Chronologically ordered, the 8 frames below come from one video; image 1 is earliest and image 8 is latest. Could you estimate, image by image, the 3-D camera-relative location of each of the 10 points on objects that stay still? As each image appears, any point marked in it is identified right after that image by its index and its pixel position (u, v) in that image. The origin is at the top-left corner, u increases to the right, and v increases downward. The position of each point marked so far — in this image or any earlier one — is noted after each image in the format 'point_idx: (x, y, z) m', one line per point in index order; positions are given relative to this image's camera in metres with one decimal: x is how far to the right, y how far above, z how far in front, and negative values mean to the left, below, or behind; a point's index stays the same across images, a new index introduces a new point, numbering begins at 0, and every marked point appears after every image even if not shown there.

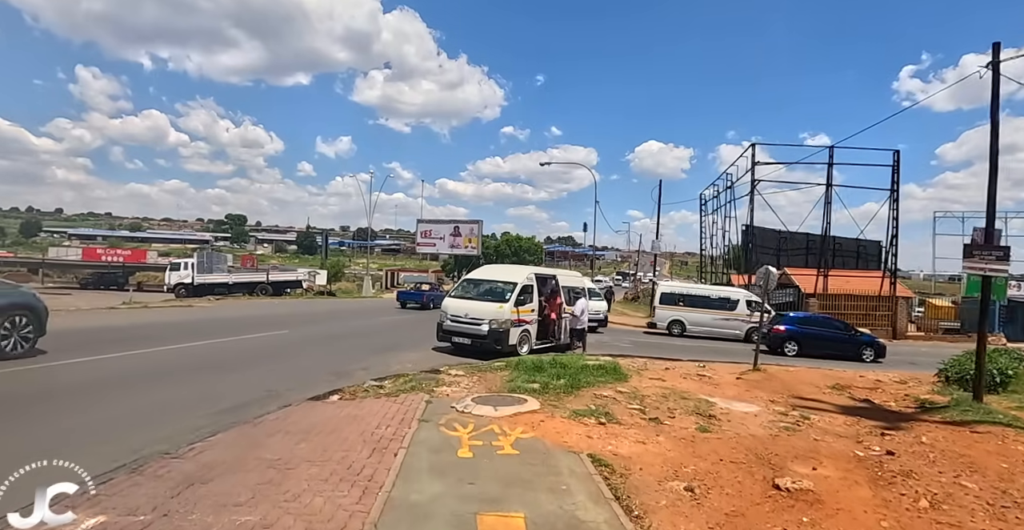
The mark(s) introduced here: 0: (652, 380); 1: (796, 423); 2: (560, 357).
0: (+3.0, -2.5, +11.4) m
1: (+4.8, -2.6, +8.9) m
2: (+1.0, -1.9, +11.0) m
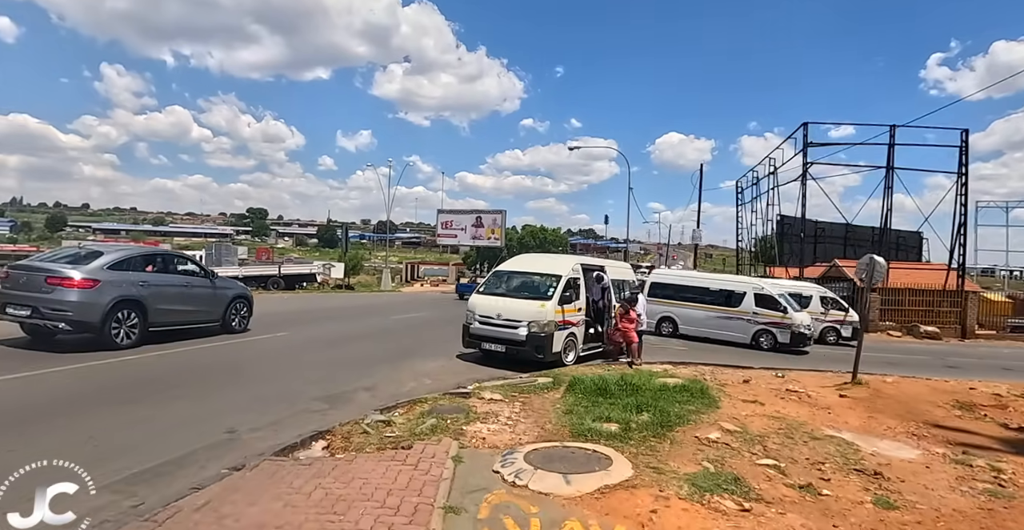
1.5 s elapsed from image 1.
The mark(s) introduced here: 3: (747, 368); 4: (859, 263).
0: (+3.8, -2.3, +8.6) m
1: (+5.5, -2.4, +6.0) m
2: (+1.8, -1.7, +8.3) m
3: (+6.1, -2.7, +13.8) m
4: (+8.1, 0.0, +12.4) m
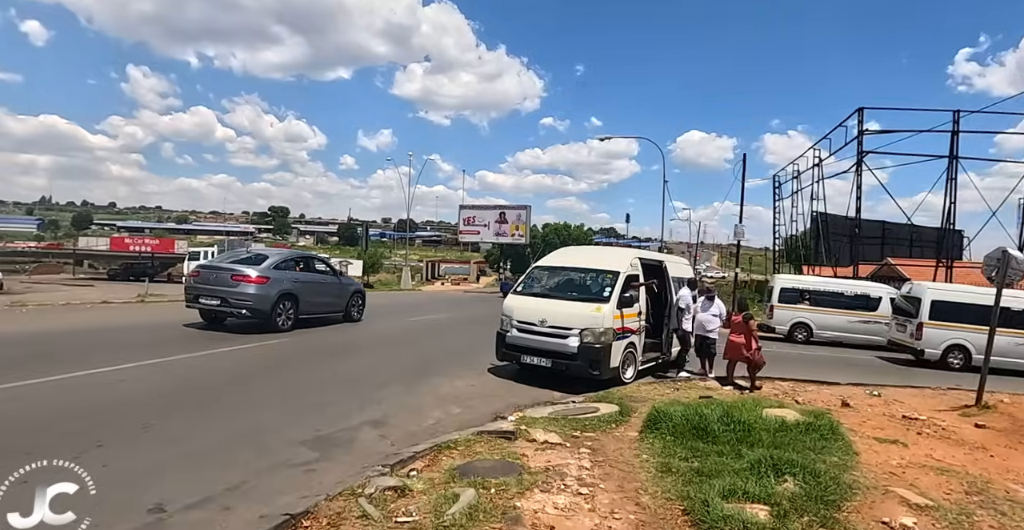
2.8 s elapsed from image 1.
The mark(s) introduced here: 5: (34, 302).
0: (+4.5, -2.2, +6.3) m
1: (+6.1, -2.4, +3.7) m
2: (+2.5, -1.6, +6.1) m
3: (+7.0, -2.6, +11.5) m
4: (+8.9, +0.1, +10.0) m
5: (-17.9, -1.4, +20.0) m
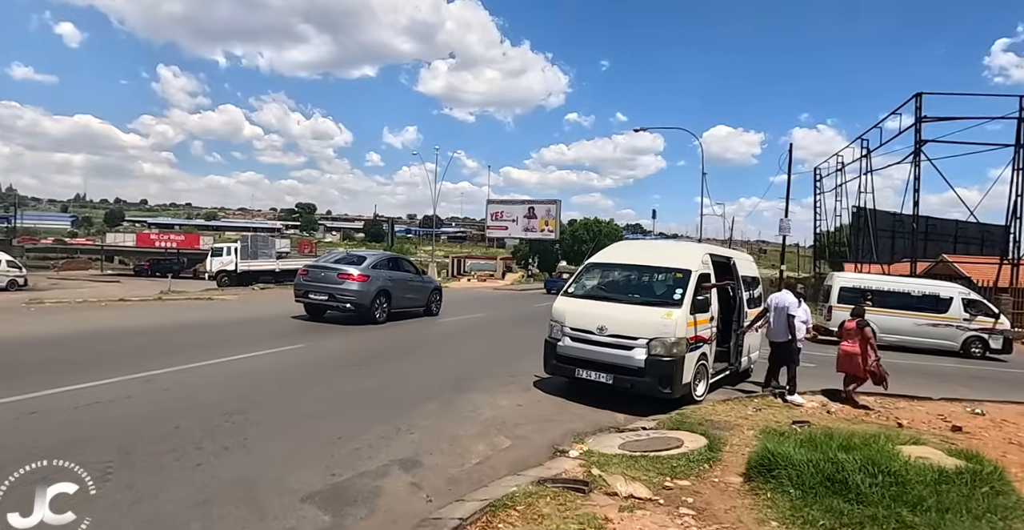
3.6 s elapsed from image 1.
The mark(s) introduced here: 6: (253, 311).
0: (+5.1, -2.1, +4.8) m
1: (+6.5, -2.4, +2.2) m
2: (+3.1, -1.6, +4.7) m
3: (+7.8, -2.6, +9.9) m
4: (+9.6, +0.2, +8.2) m
5: (-16.7, -1.2, +19.4) m
6: (-8.9, -1.6, +18.2) m
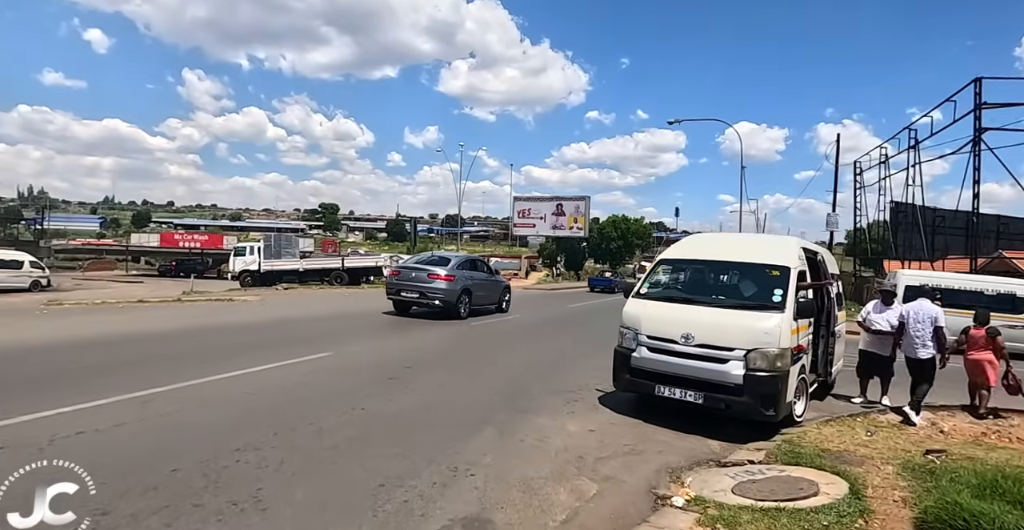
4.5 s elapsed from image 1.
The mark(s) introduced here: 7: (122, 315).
0: (+5.7, -2.1, +3.5) m
1: (+7.1, -2.3, +0.8) m
2: (+3.7, -1.5, +3.5) m
3: (+8.6, -2.5, +8.4) m
4: (+10.4, +0.3, +6.7) m
5: (-15.5, -1.2, +18.9) m
6: (-7.8, -1.6, +17.4) m
7: (-11.6, -1.5, +15.8) m
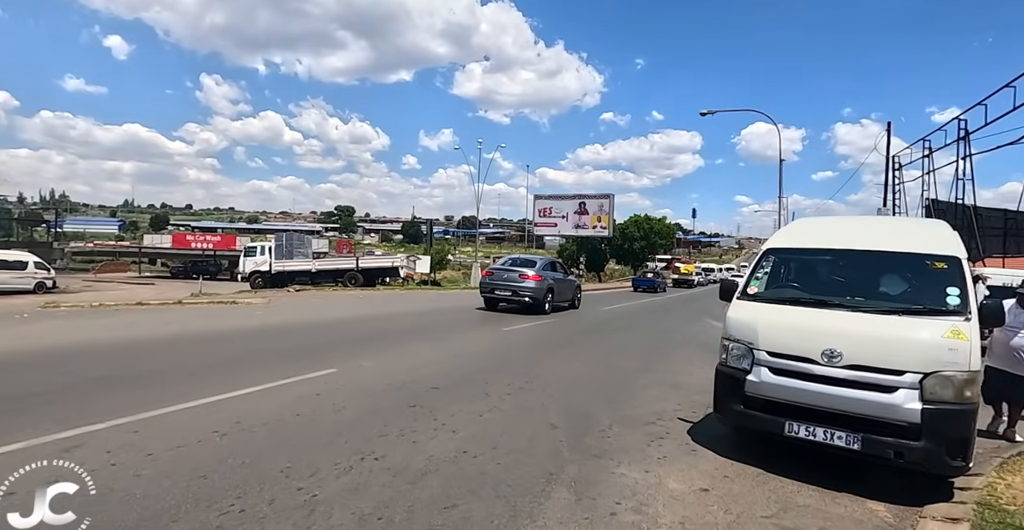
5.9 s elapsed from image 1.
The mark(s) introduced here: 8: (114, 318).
0: (+6.2, -2.0, +1.8) m
1: (+7.5, -2.1, -1.0) m
2: (+4.2, -1.4, +1.8) m
3: (+9.3, -2.4, +6.6) m
4: (+10.9, +0.4, +4.9) m
5: (-14.6, -1.3, +17.8) m
6: (-6.9, -1.6, +16.1) m
7: (-10.7, -1.5, +14.5) m
8: (-10.9, -1.5, +14.5) m
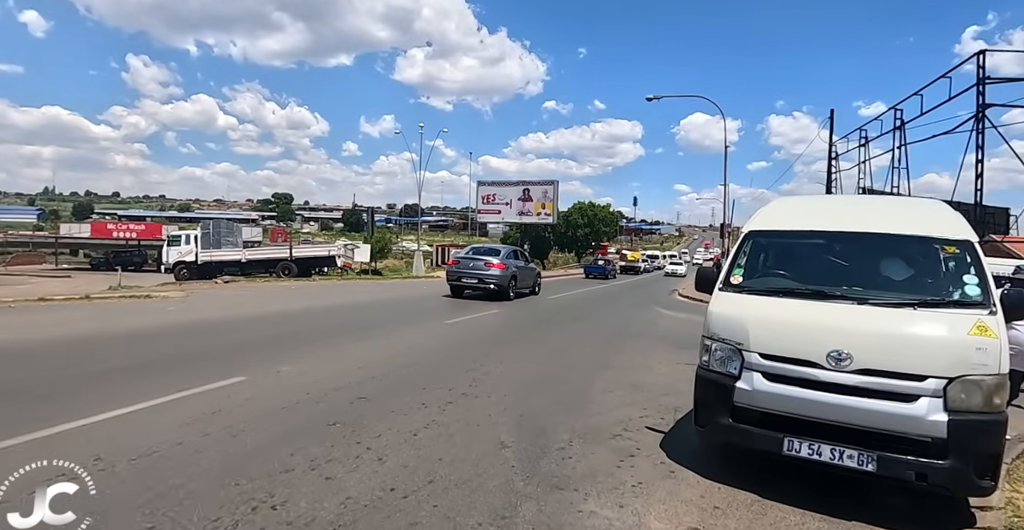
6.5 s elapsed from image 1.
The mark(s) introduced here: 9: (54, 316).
0: (+6.1, -1.9, +1.5) m
1: (+7.6, -2.1, -1.1) m
2: (+4.0, -1.4, +1.3) m
3: (+8.6, -2.1, +6.7) m
4: (+10.4, +0.6, +5.0) m
5: (-16.3, -1.0, +15.3) m
6: (-8.4, -1.3, +14.4) m
7: (-12.1, -1.3, +12.4) m
8: (-12.3, -1.3, +12.4) m
9: (-11.4, -1.3, +12.1) m
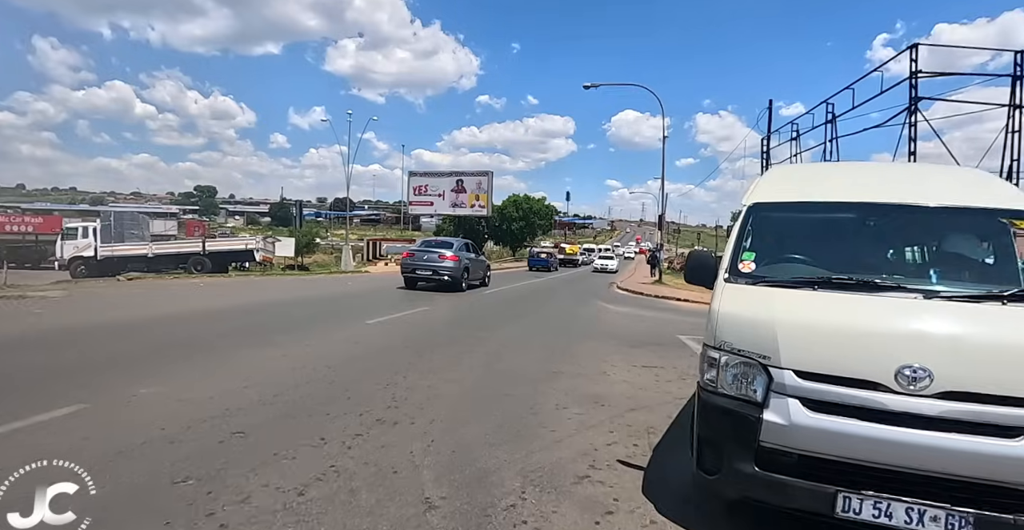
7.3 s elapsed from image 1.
0: (+6.0, -1.8, +1.0) m
1: (+7.8, -2.0, -1.4) m
2: (+4.0, -1.3, +0.6) m
3: (+7.9, -2.0, +6.4) m
4: (+9.9, +0.8, +5.0) m
5: (-17.9, -0.9, +11.9) m
6: (-10.0, -1.2, +12.0) m
7: (-13.4, -1.2, +9.6) m
8: (-13.6, -1.2, +9.5) m
9: (-12.6, -1.2, +9.4) m
